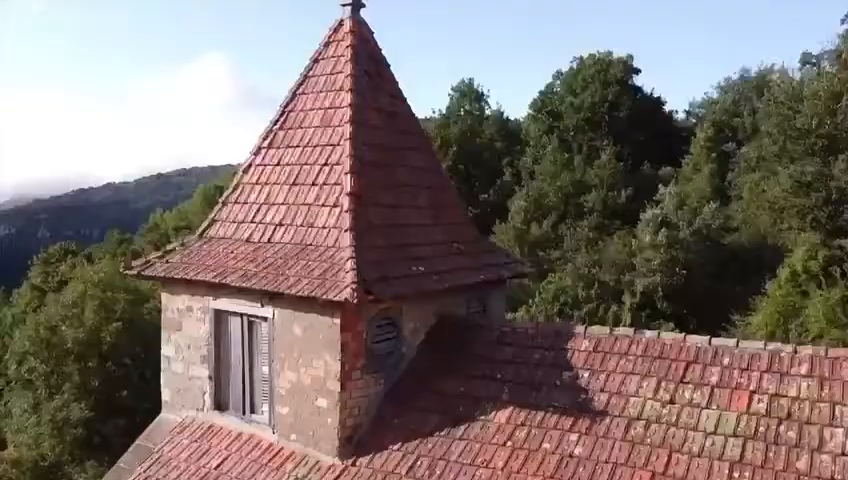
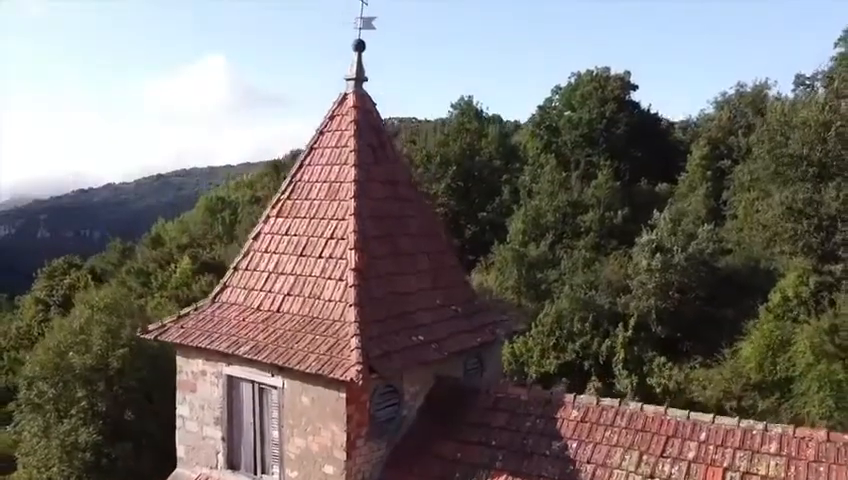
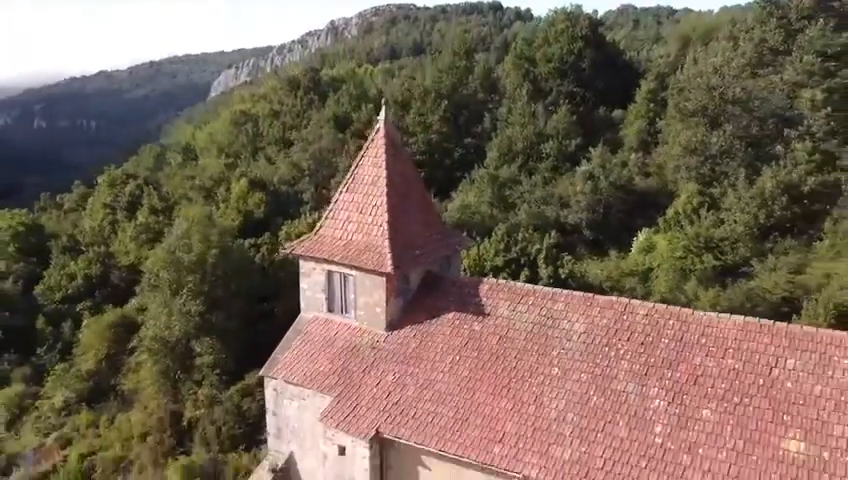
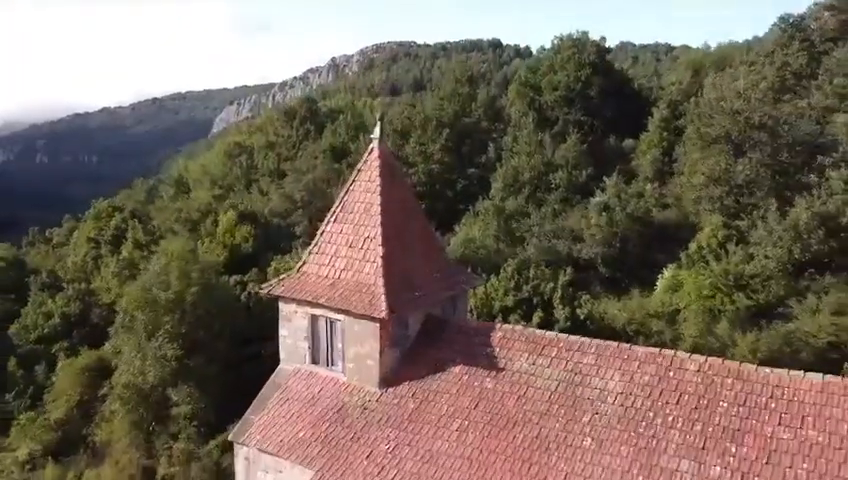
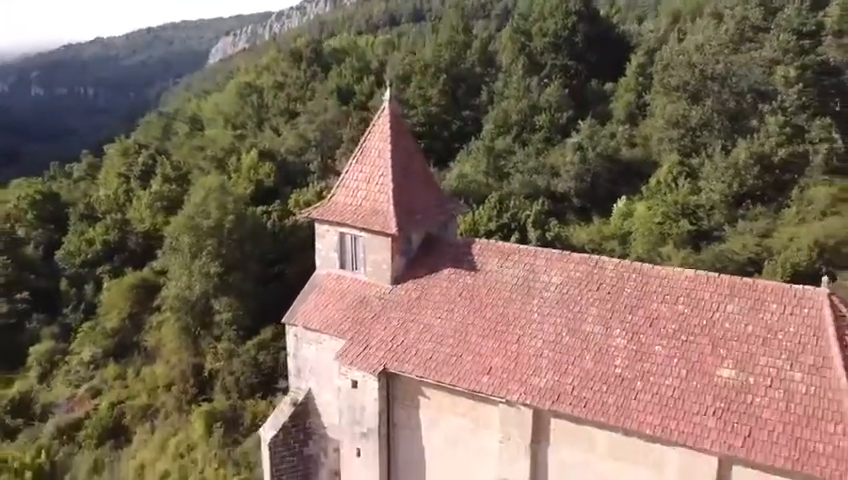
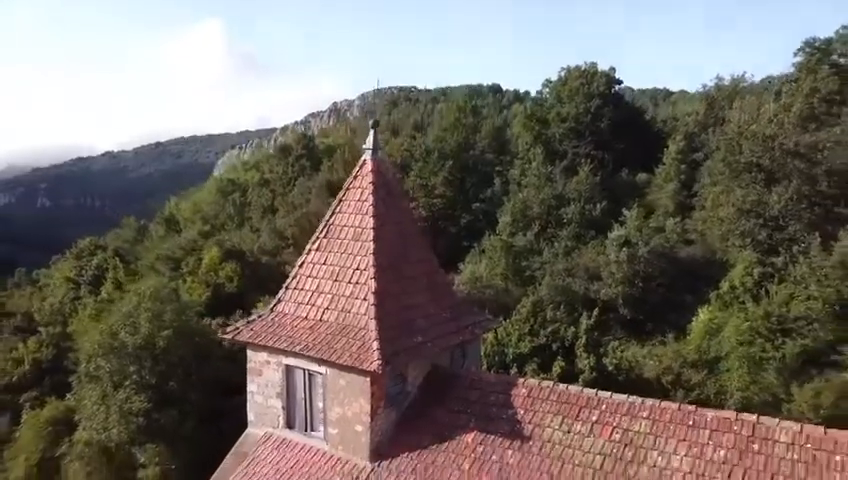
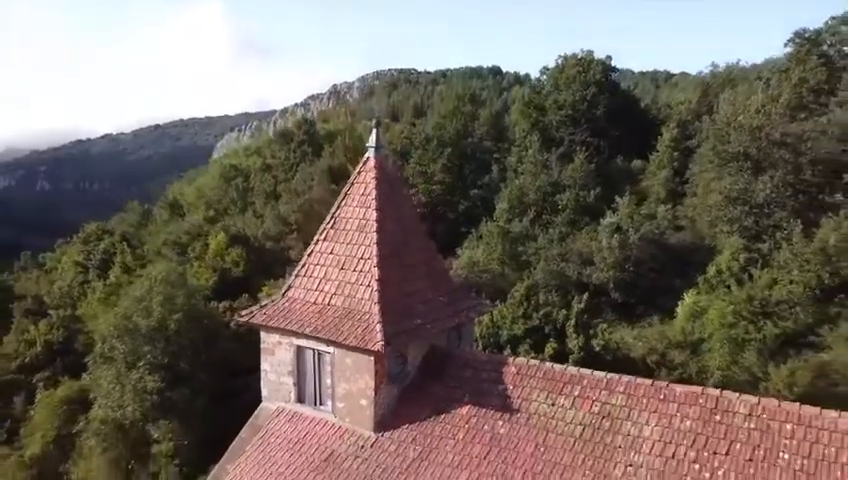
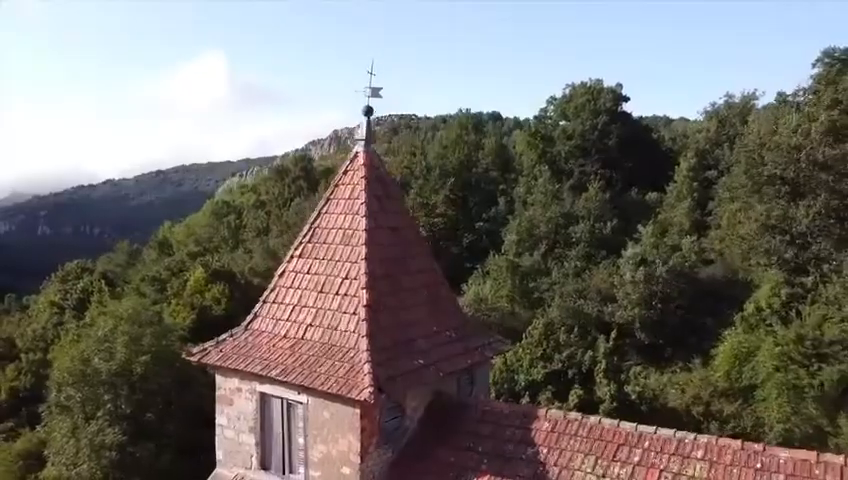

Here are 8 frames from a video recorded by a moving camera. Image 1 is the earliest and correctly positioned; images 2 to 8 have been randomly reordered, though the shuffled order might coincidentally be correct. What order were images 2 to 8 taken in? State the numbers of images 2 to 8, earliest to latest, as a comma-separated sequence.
2, 8, 6, 7, 4, 3, 5
